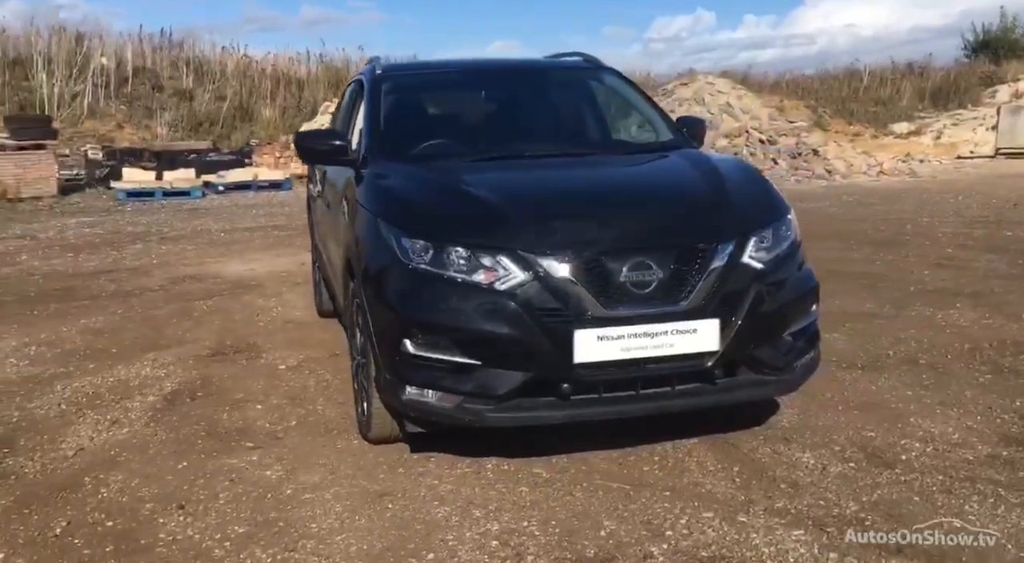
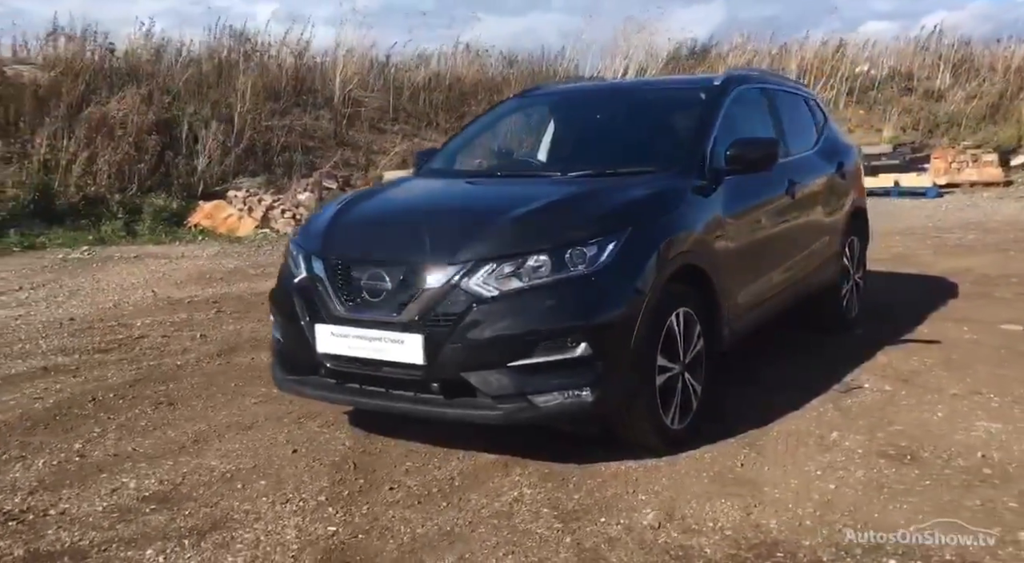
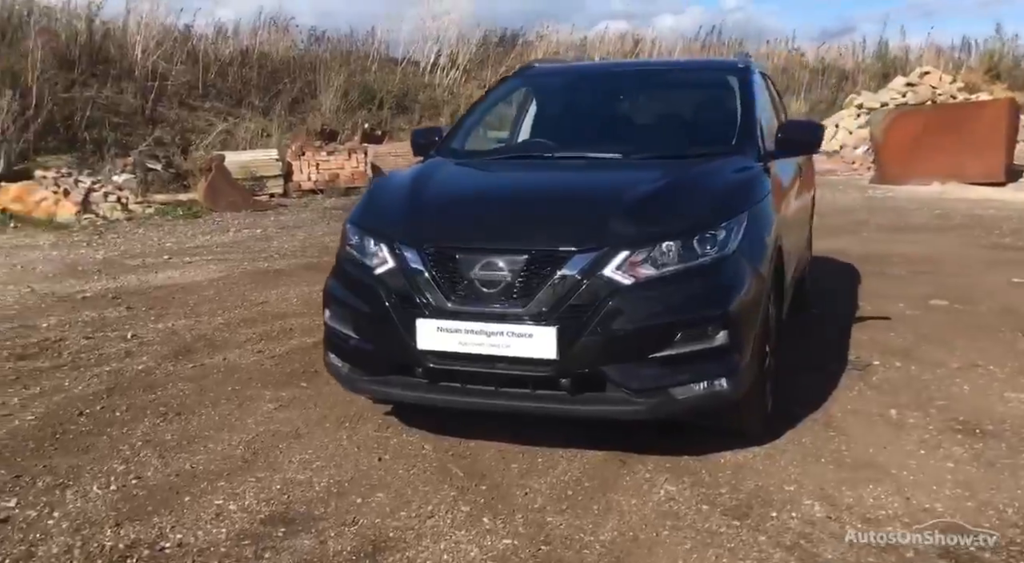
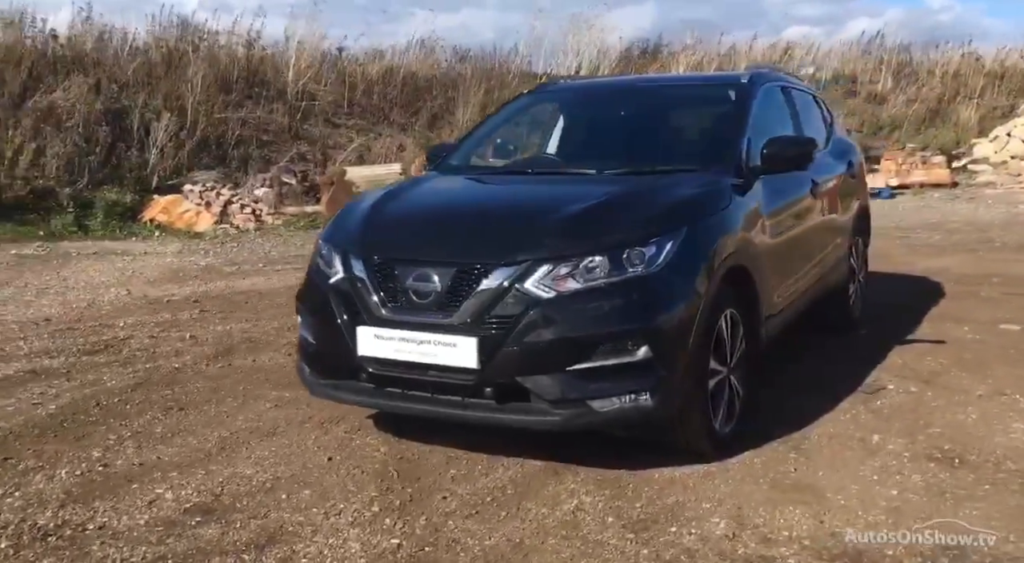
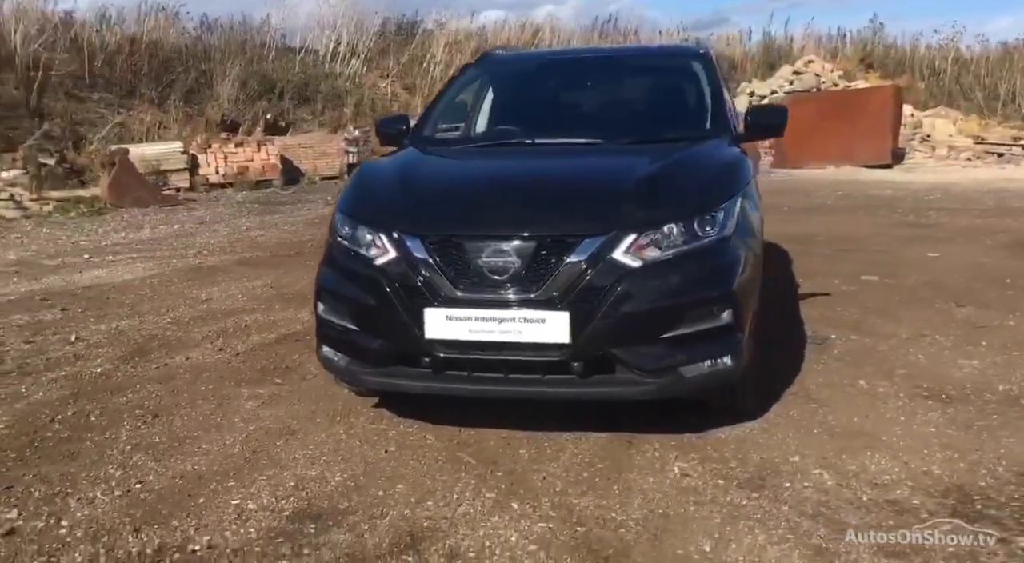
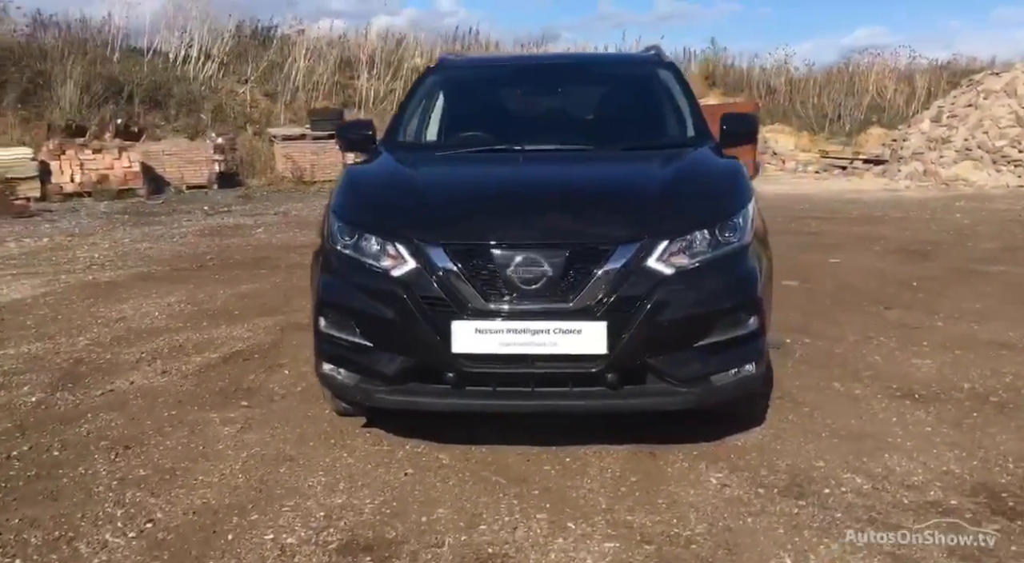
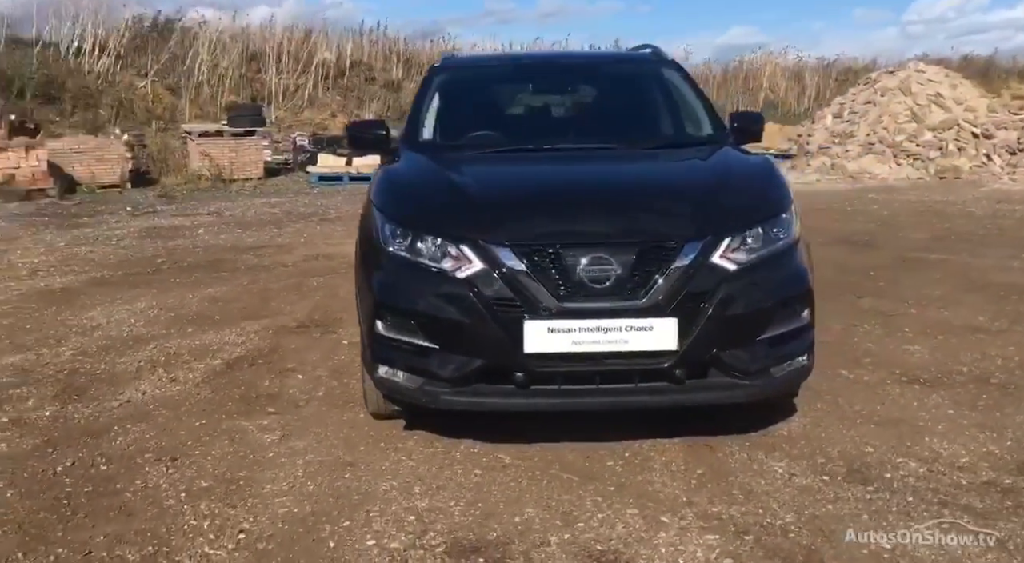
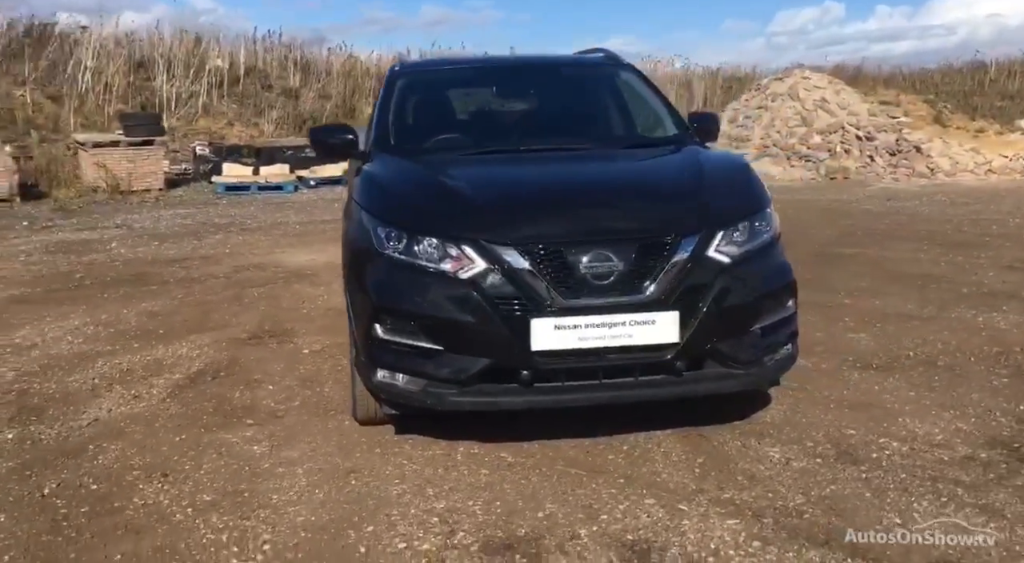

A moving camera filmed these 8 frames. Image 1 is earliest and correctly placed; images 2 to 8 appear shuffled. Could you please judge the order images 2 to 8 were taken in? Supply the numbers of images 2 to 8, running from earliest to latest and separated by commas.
8, 7, 6, 5, 3, 4, 2
